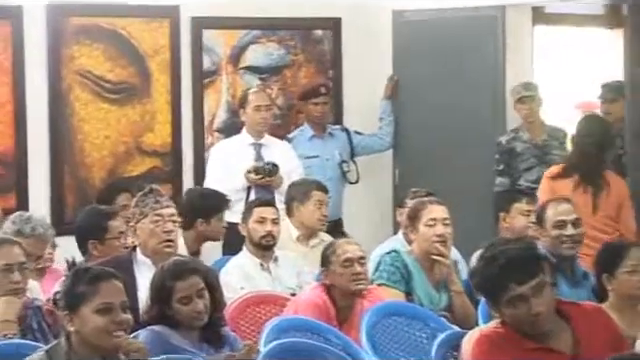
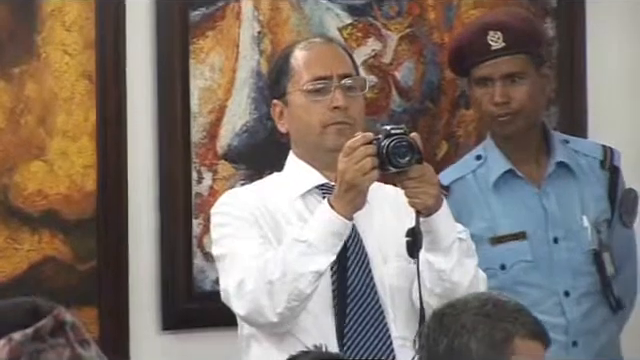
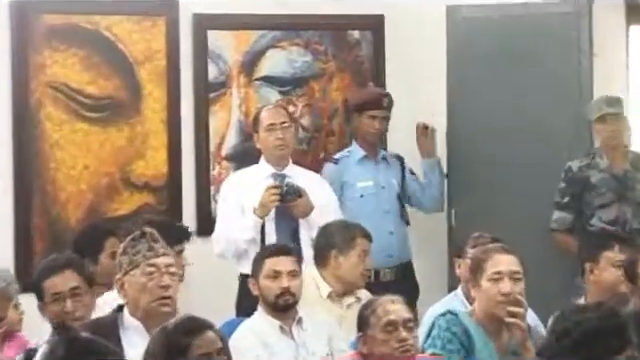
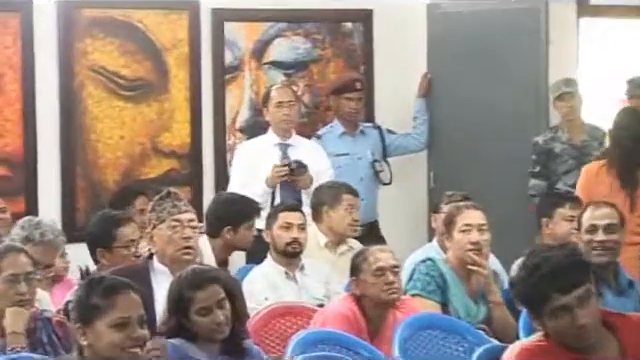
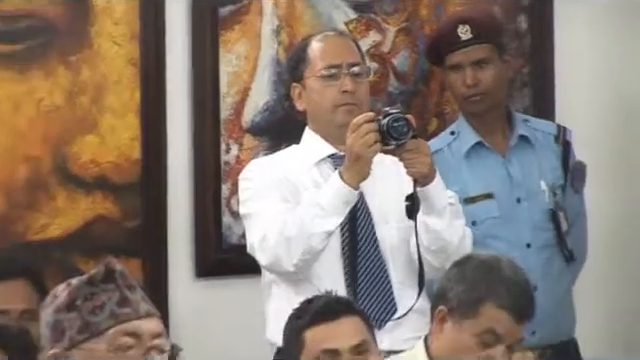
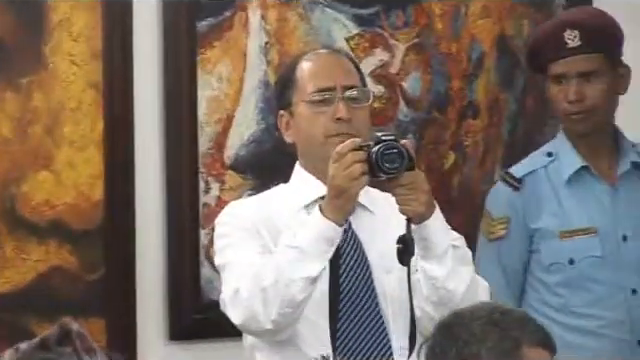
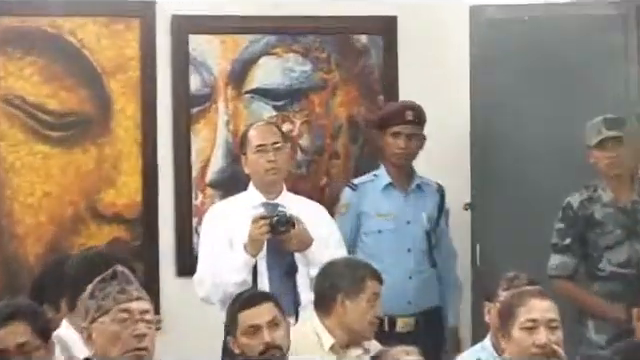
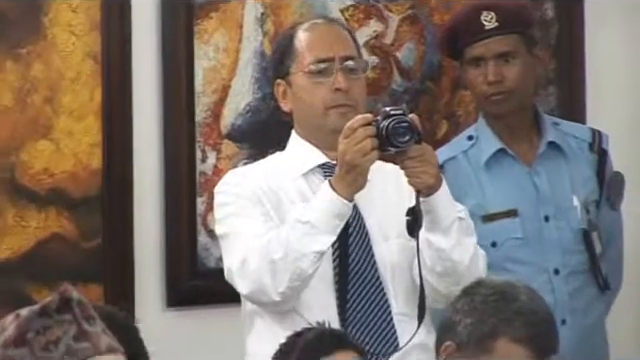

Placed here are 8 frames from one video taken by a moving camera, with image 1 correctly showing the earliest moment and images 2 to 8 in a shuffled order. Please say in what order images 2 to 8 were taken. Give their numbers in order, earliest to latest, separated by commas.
4, 3, 7, 6, 2, 8, 5
